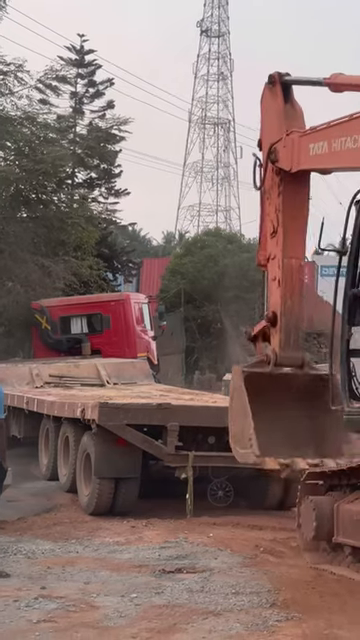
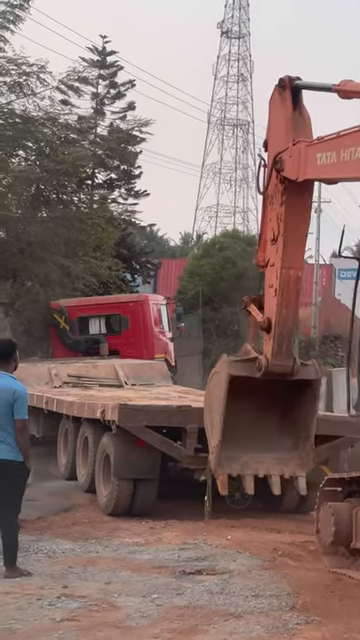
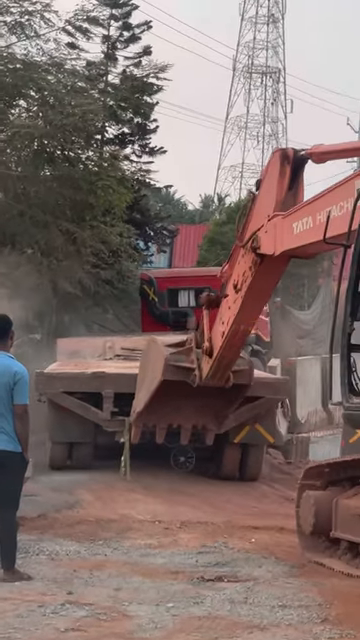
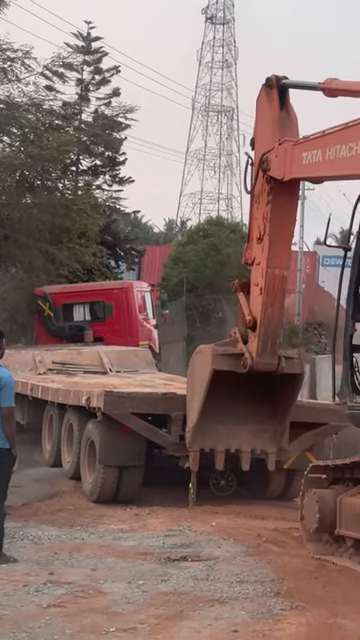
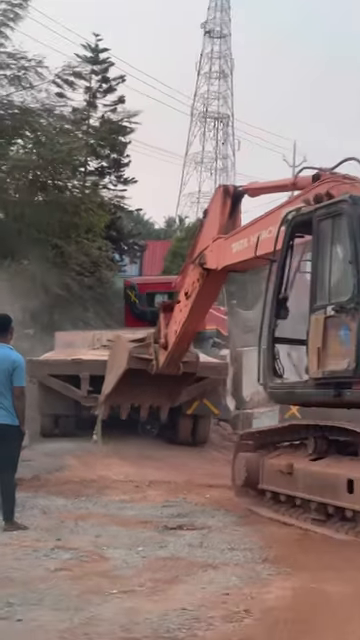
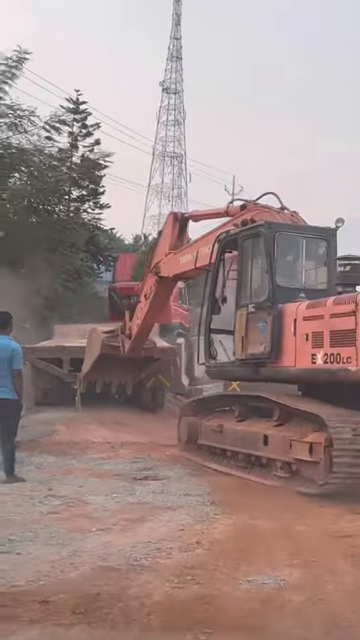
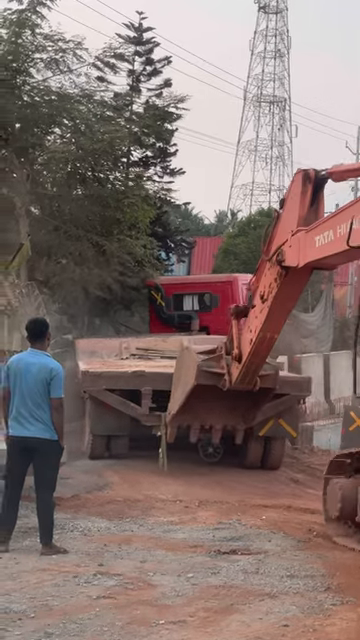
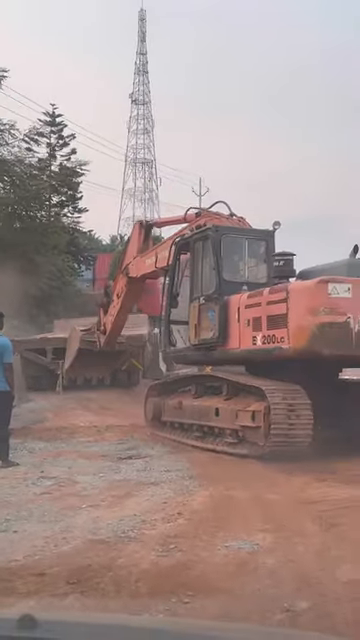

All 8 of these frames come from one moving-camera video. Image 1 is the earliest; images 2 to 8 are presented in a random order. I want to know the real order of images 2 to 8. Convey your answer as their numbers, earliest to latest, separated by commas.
2, 4, 7, 3, 5, 6, 8
